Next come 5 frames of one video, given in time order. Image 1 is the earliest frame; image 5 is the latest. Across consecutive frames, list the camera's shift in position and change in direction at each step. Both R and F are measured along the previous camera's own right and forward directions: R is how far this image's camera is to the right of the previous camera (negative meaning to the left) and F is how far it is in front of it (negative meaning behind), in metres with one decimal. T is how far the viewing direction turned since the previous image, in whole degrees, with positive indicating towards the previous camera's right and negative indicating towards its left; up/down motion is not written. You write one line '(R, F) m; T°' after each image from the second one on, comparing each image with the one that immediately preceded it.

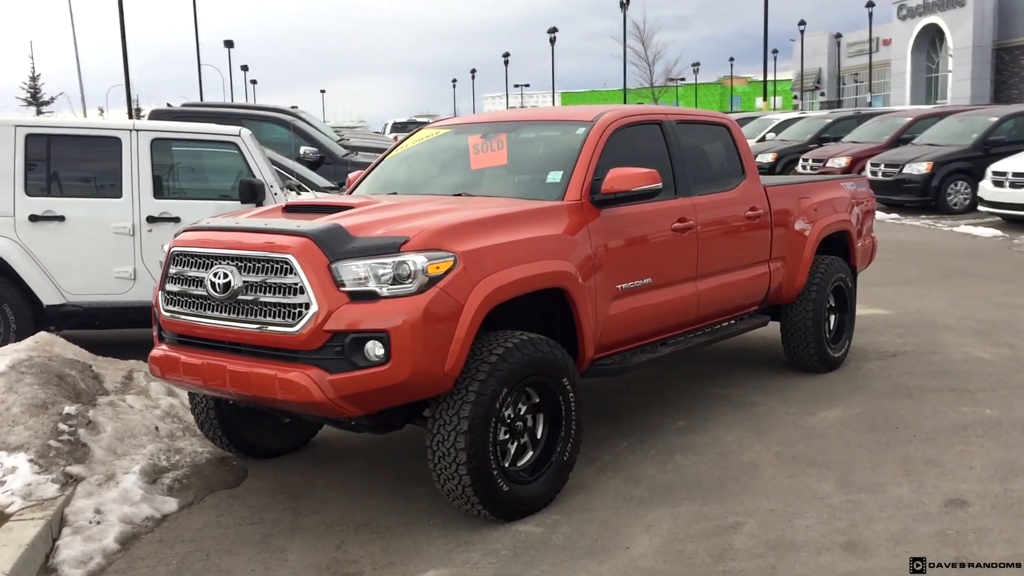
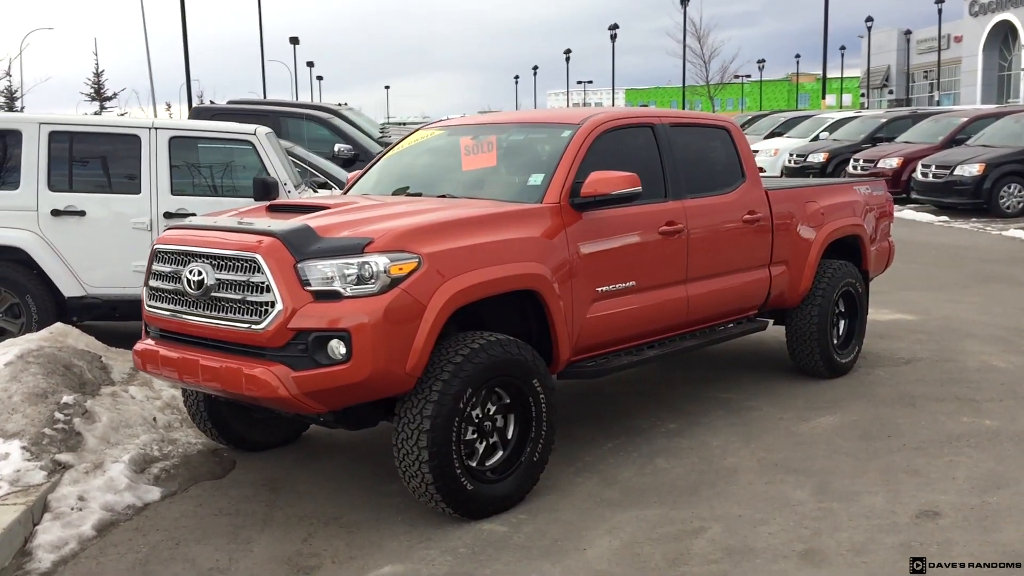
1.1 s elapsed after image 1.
(+0.4, 0.0) m; -3°
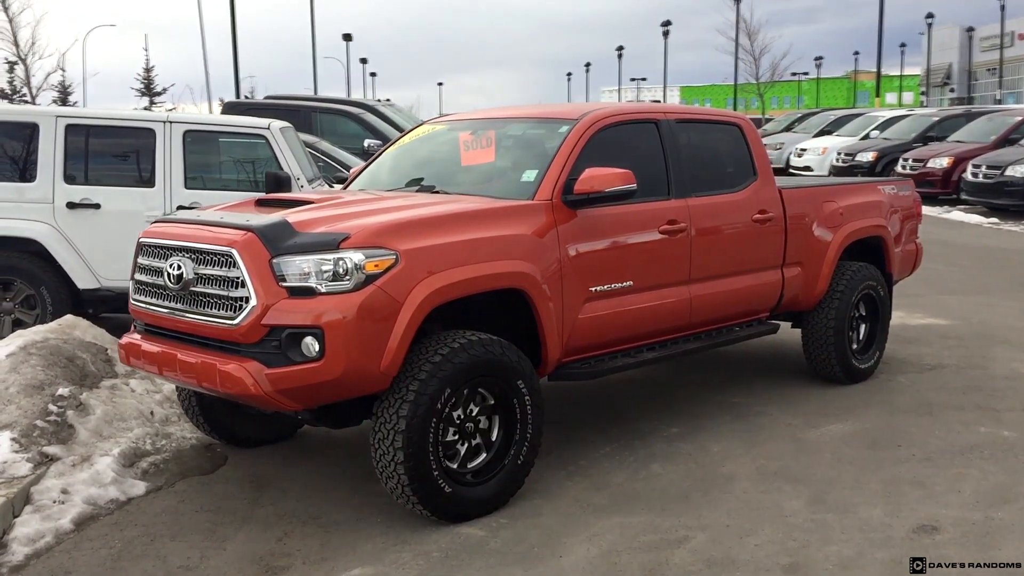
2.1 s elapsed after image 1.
(+0.3, +0.1) m; -3°
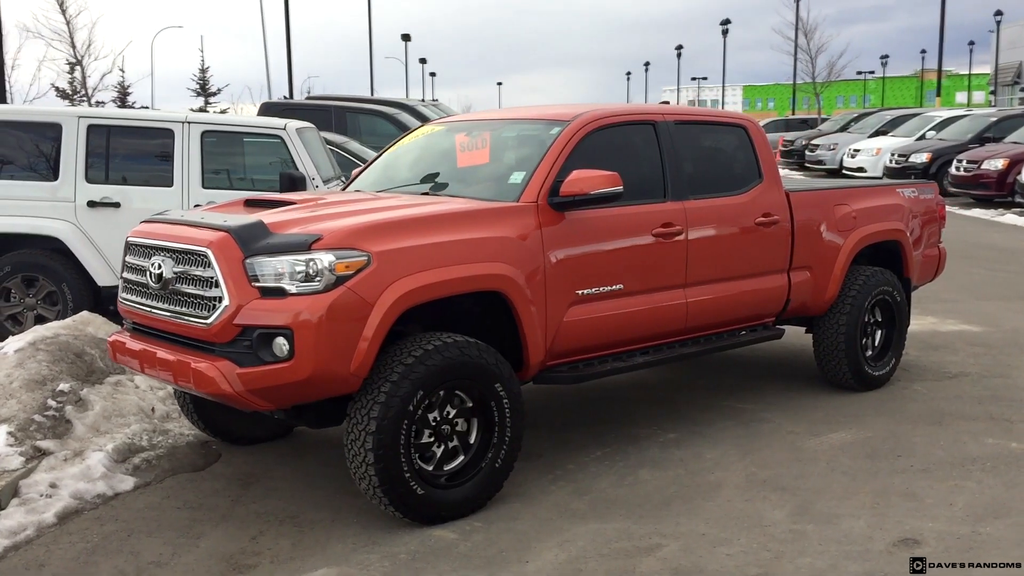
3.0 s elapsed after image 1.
(+0.3, 0.0) m; -3°
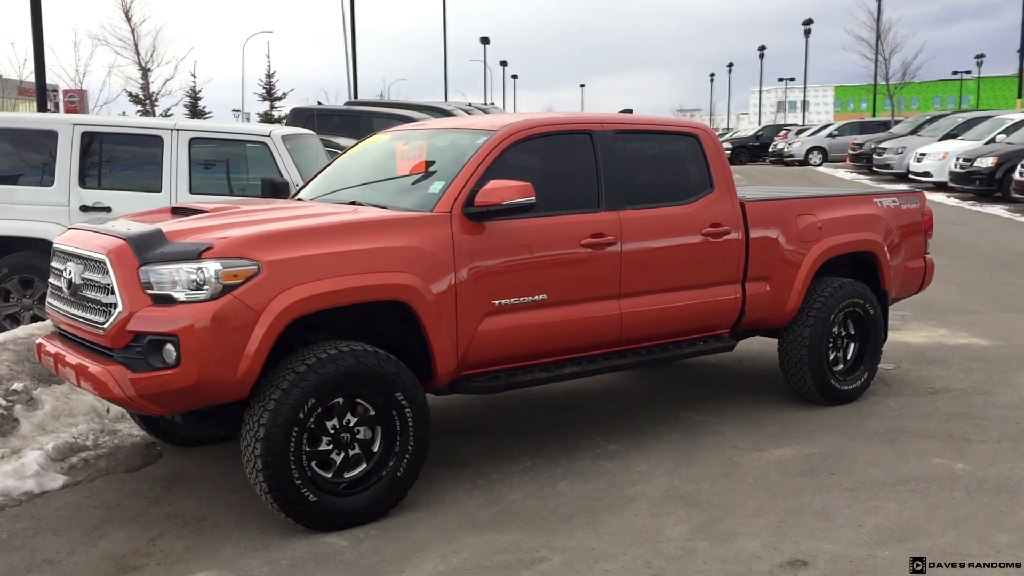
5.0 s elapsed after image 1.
(+0.7, 0.0) m; -4°
